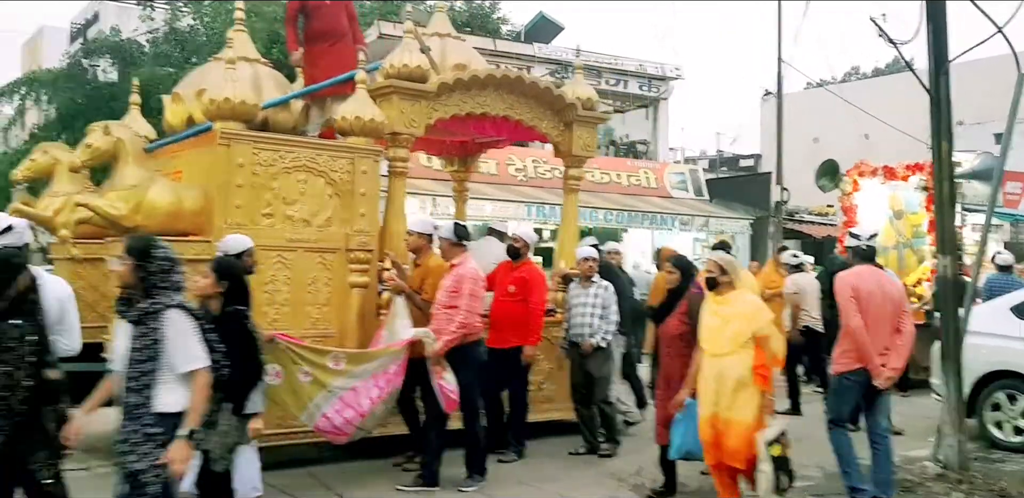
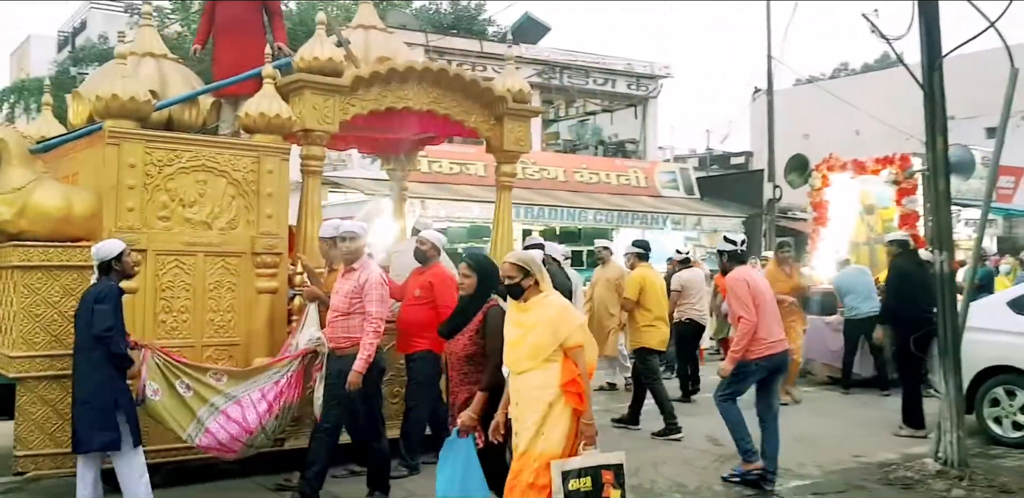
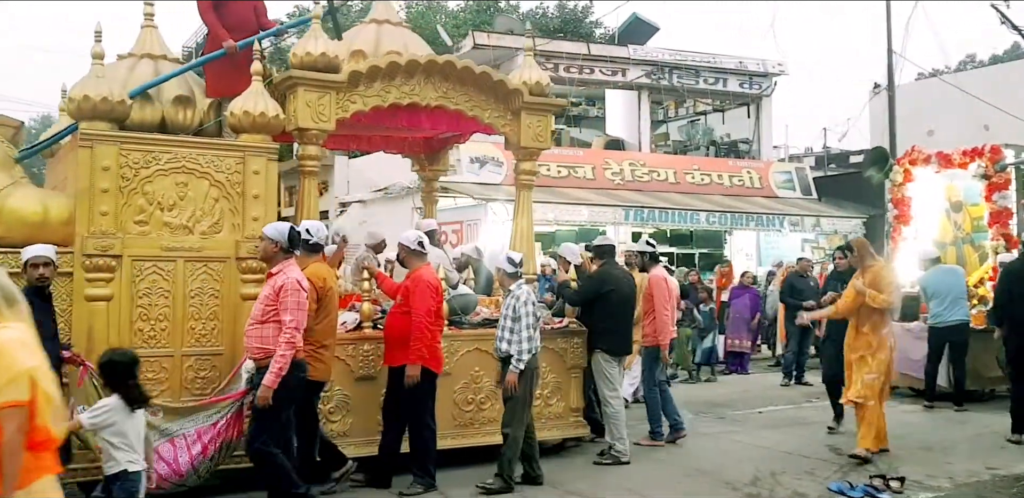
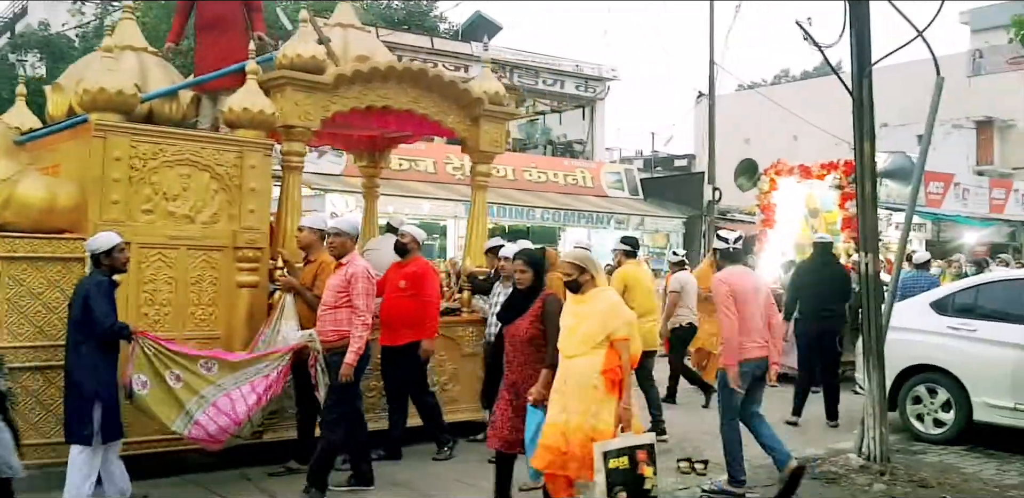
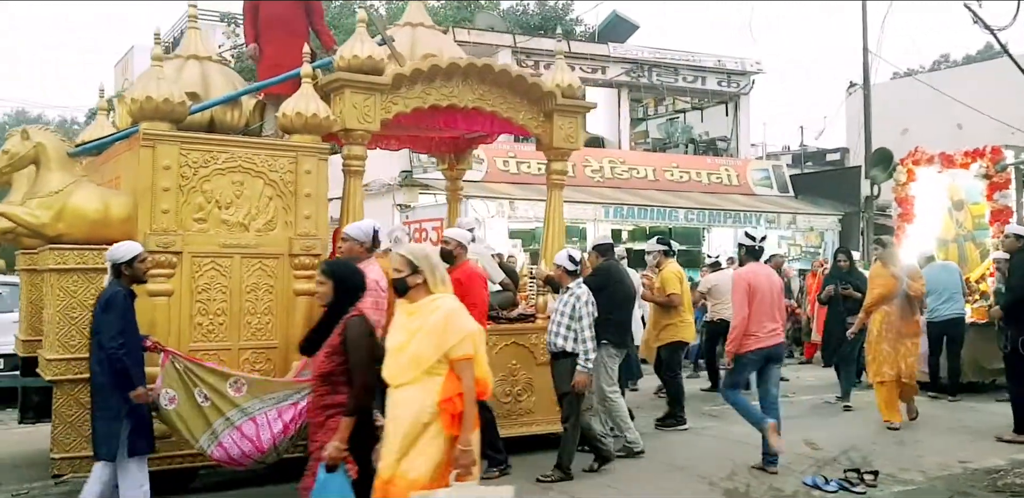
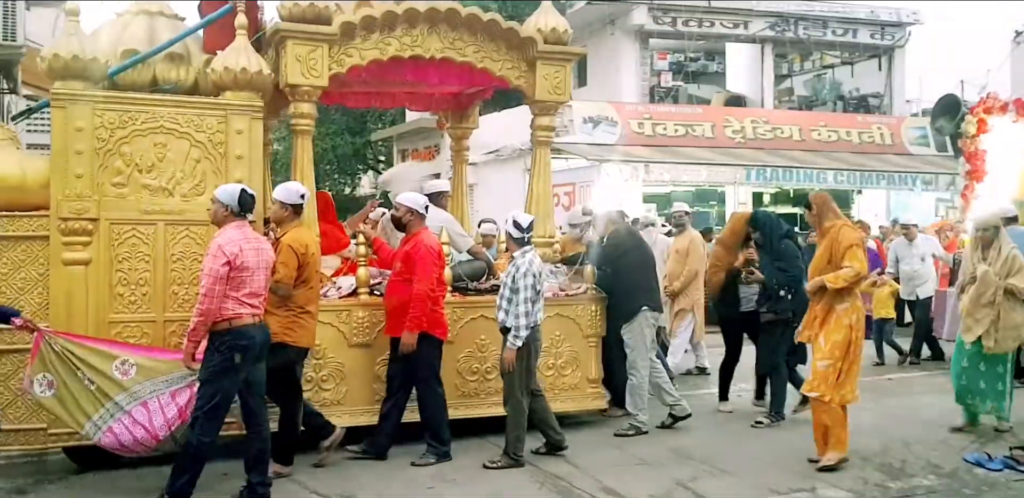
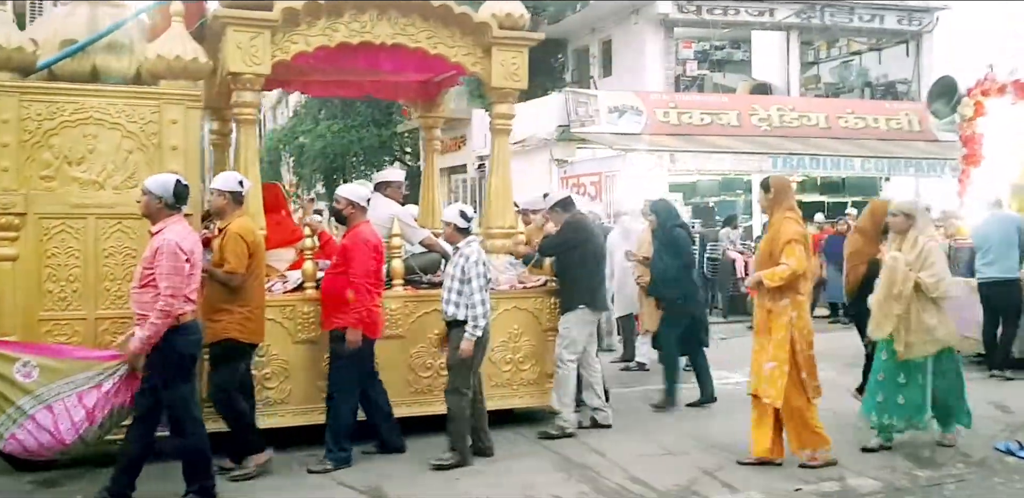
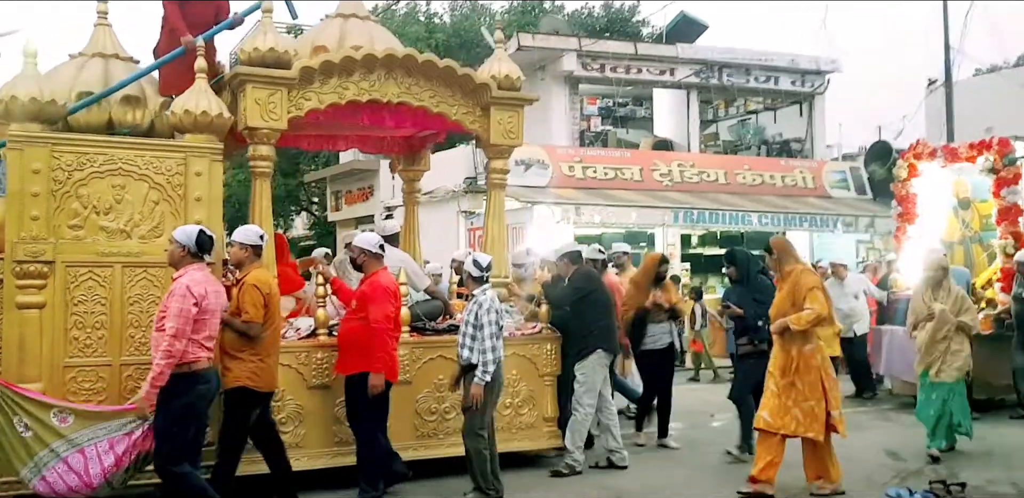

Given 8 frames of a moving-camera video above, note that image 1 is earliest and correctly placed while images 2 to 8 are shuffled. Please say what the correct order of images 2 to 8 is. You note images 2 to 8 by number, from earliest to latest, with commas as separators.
4, 2, 5, 3, 8, 6, 7
